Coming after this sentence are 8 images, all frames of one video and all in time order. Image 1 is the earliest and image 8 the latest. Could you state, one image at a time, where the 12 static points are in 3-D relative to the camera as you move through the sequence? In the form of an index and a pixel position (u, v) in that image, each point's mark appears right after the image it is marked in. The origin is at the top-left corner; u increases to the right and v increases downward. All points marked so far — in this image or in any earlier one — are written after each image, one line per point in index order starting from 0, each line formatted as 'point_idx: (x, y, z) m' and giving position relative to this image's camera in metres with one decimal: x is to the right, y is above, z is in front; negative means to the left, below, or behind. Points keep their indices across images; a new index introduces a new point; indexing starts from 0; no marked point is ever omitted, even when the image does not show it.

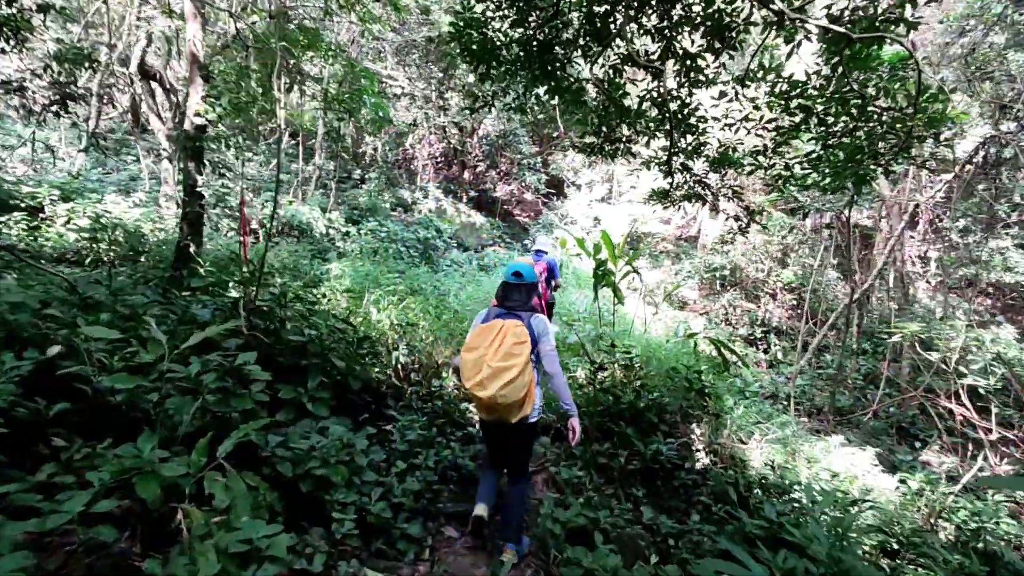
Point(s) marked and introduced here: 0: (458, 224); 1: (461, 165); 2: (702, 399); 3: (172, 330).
0: (-1.1, +1.3, +12.7) m
1: (-1.2, +2.9, +14.7) m
2: (+1.4, -0.9, +4.7) m
3: (-1.7, -0.2, +3.0) m
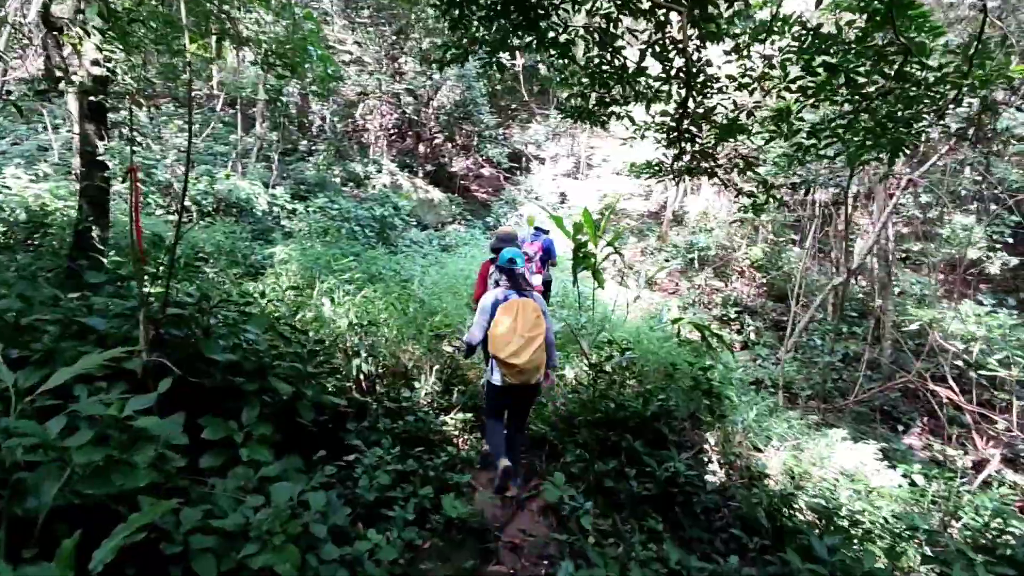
0: (-1.8, +1.7, +11.8) m
1: (-2.1, +3.3, +13.8) m
2: (+1.3, -0.8, +4.1) m
3: (-1.7, -0.2, +2.2) m
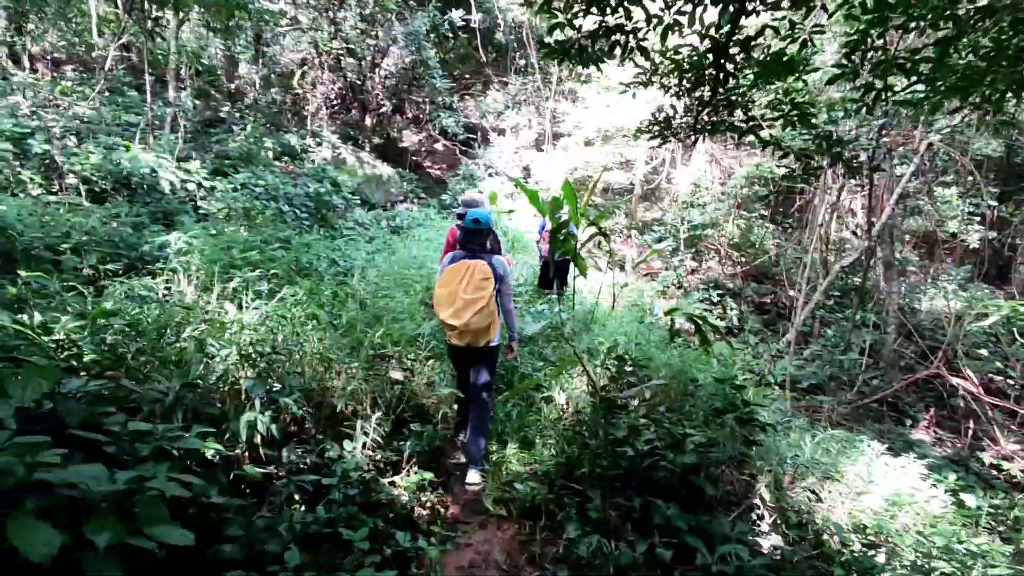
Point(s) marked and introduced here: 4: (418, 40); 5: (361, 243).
0: (-2.5, +1.9, +10.5) m
1: (-3.0, +3.6, +12.4) m
2: (+1.2, -0.7, +3.1) m
3: (-1.7, -0.3, +1.0) m
4: (-1.8, +4.7, +11.5) m
5: (-1.7, +0.5, +6.8) m
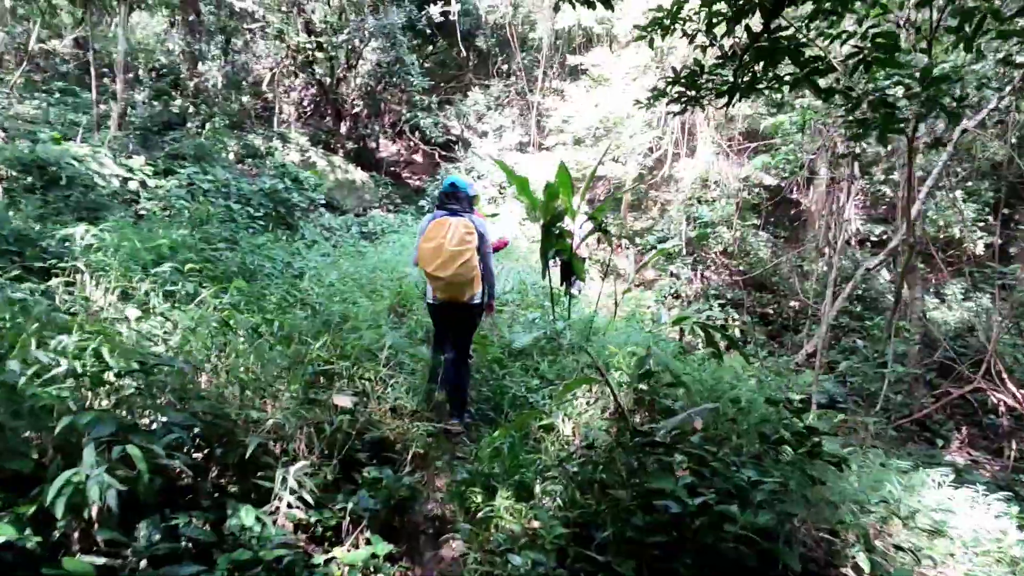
0: (-2.8, +1.7, +9.7) m
1: (-3.3, +3.3, +11.6) m
2: (+1.2, -0.7, +2.3) m
3: (-1.6, -0.2, +0.1) m
4: (-2.1, +4.4, +10.8) m
5: (-1.8, +0.4, +6.0) m
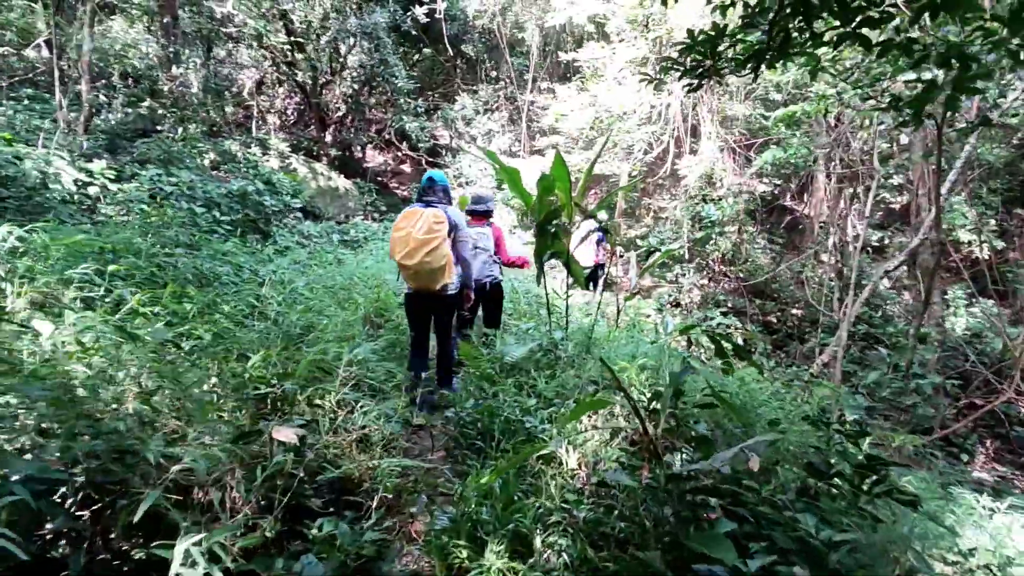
0: (-3.0, +1.5, +9.2) m
1: (-3.5, +3.1, +11.1) m
2: (+1.1, -0.7, +1.9) m
3: (-1.6, -0.2, -0.4) m
4: (-2.3, +4.2, +10.4) m
5: (-1.9, +0.3, +5.5) m
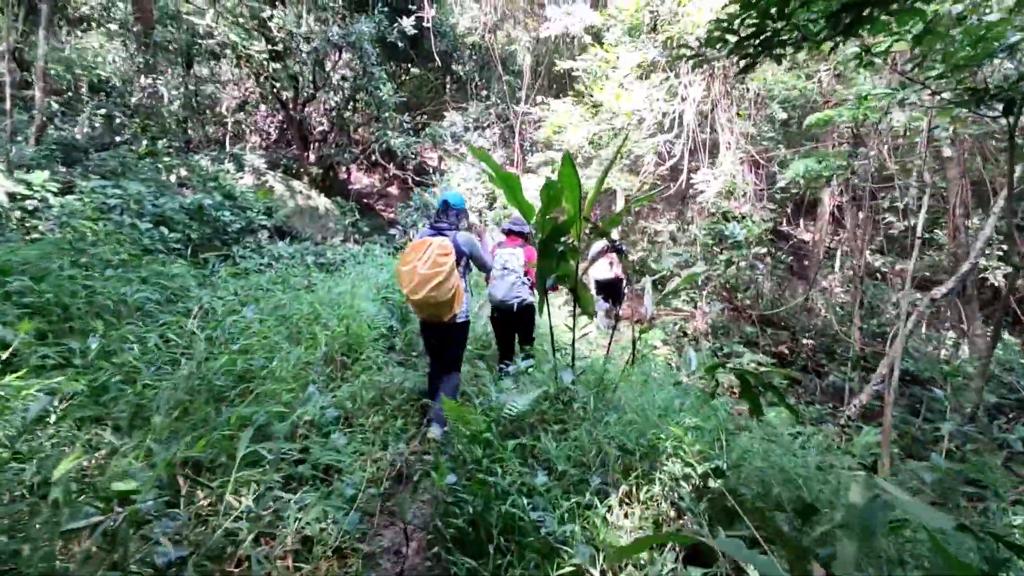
0: (-3.1, +1.1, +8.5) m
1: (-3.7, +2.7, +10.5) m
2: (+1.2, -0.8, +1.1) m
3: (-1.6, -0.2, -1.1) m
4: (-2.4, +3.8, +9.8) m
5: (-1.9, +0.1, +4.8) m
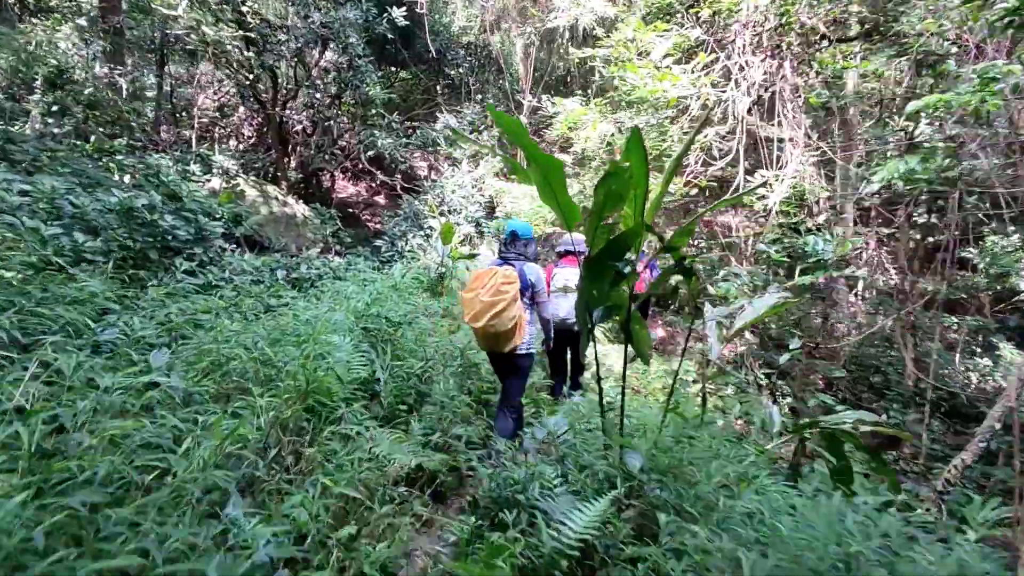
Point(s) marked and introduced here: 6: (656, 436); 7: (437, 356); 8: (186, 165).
0: (-3.0, +0.9, +7.5) m
1: (-3.7, +2.4, +9.5) m
2: (+1.3, -0.9, +0.2) m
3: (-1.3, -0.2, -2.1) m
4: (-2.4, +3.6, +8.9) m
5: (-1.8, -0.1, +3.7) m
6: (+0.6, -0.6, +2.6) m
7: (-0.4, -0.4, +3.5) m
8: (-4.0, +1.5, +7.6) m
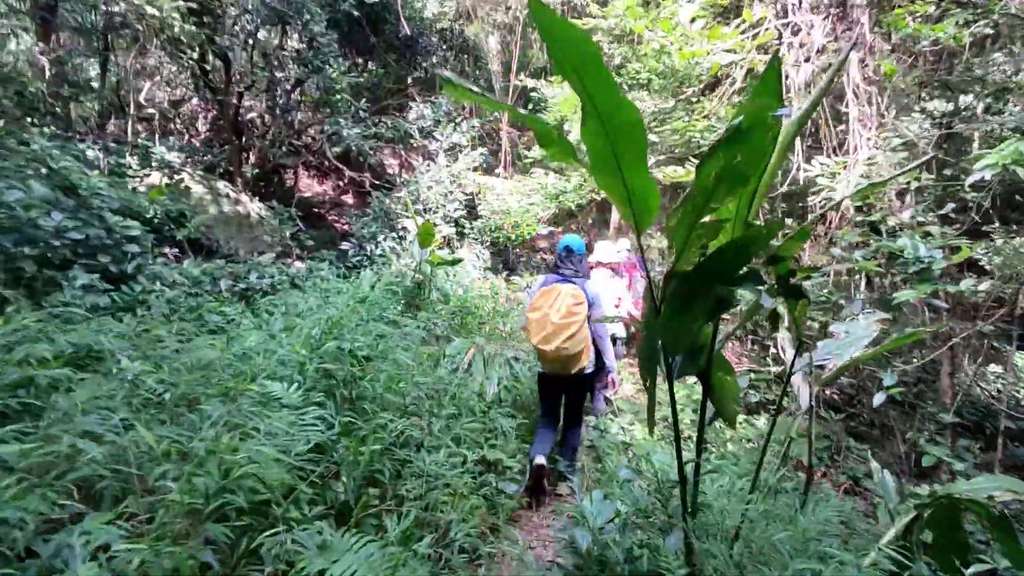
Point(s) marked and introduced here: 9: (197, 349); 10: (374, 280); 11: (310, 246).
0: (-3.2, +0.8, +6.5) m
1: (-3.9, +2.3, +8.4) m
2: (+1.5, -0.9, -0.6) m
3: (-1.0, -0.3, -3.0) m
4: (-2.6, +3.5, +7.9) m
5: (-1.8, -0.2, +2.8) m
6: (+0.7, -0.7, +1.7) m
7: (-0.4, -0.5, +2.6) m
8: (-4.2, +1.4, +6.5) m
9: (-1.4, -0.3, +2.7) m
10: (-1.1, +0.1, +4.9) m
11: (-2.5, +0.5, +7.5) m
